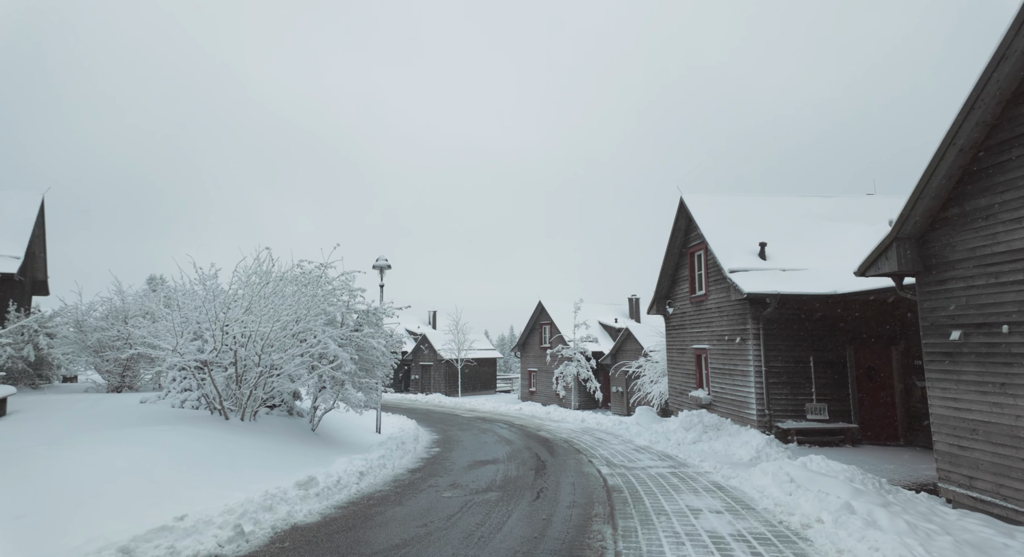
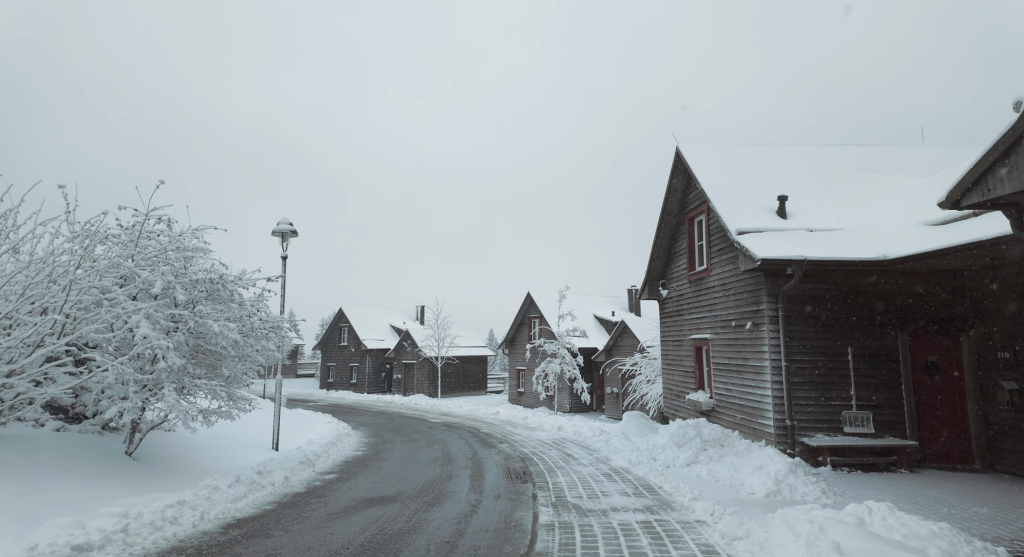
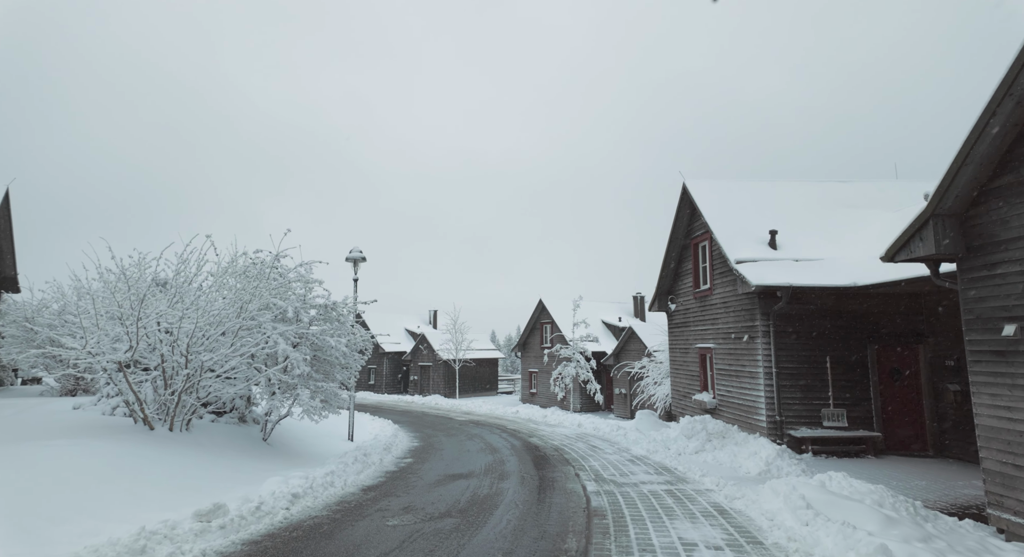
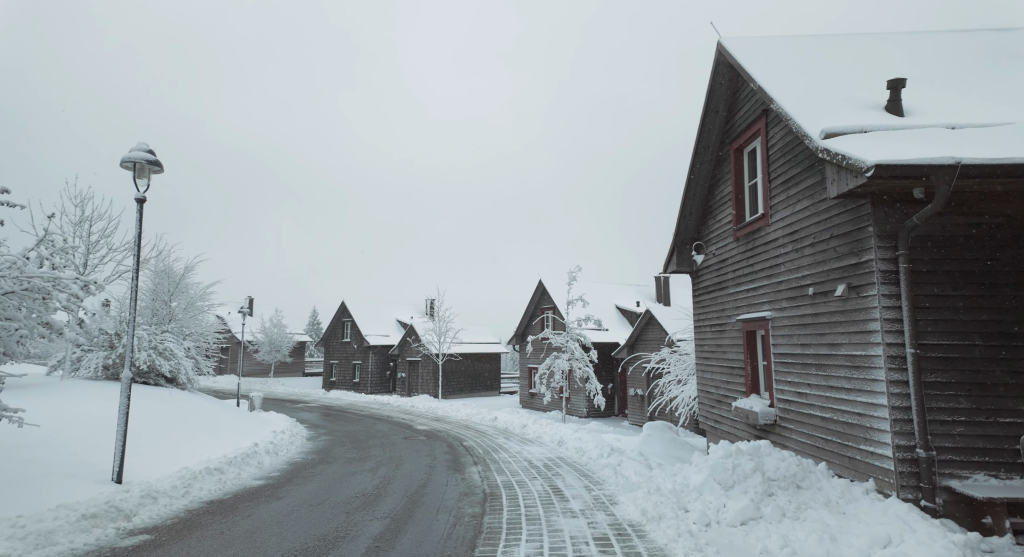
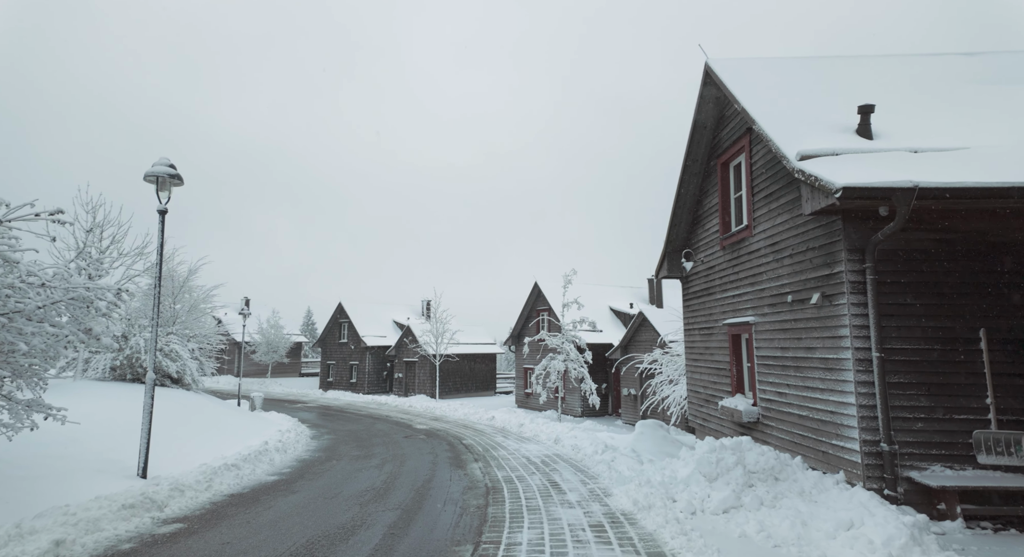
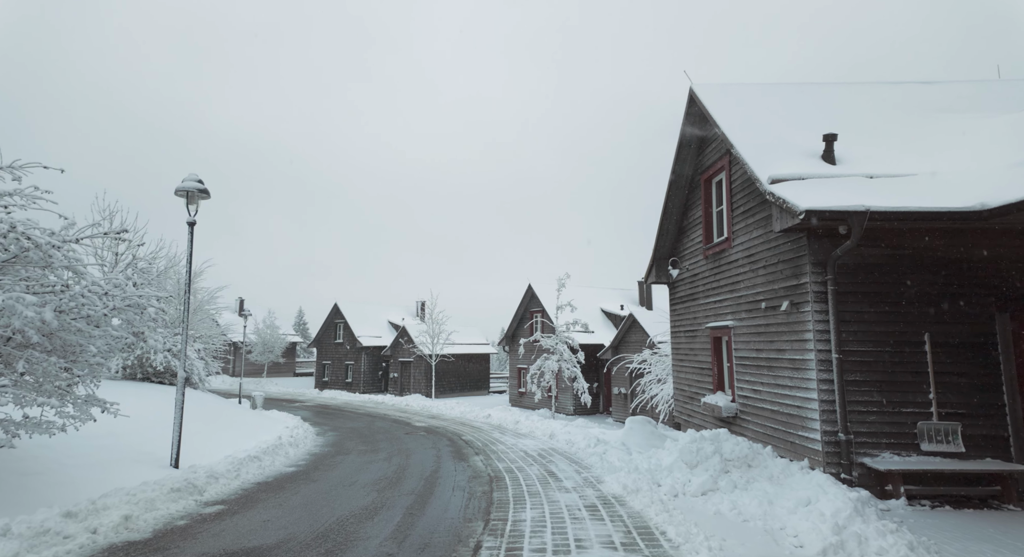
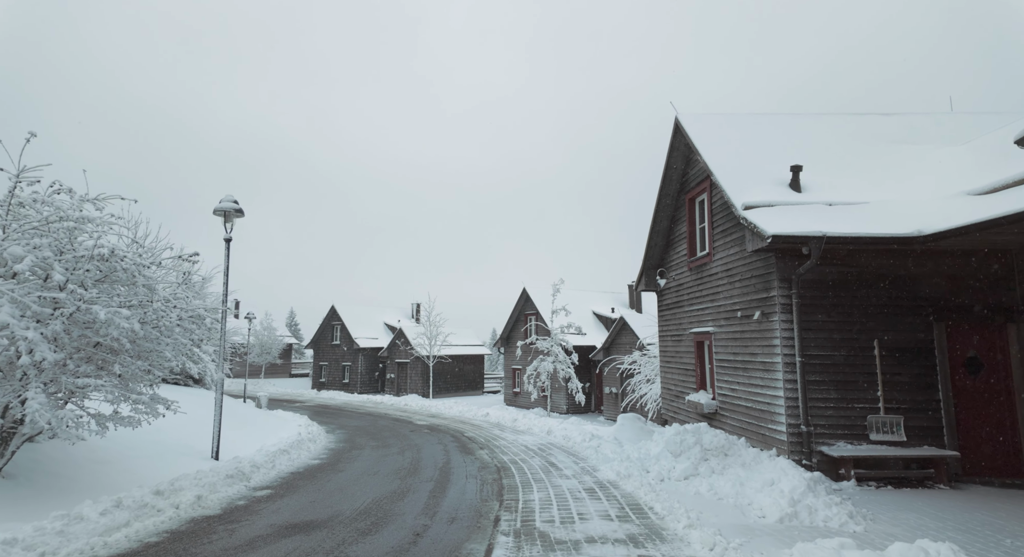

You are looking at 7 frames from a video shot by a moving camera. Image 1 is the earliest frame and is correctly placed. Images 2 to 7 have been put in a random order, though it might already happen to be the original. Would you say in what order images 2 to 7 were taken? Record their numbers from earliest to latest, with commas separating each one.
3, 2, 7, 6, 5, 4
